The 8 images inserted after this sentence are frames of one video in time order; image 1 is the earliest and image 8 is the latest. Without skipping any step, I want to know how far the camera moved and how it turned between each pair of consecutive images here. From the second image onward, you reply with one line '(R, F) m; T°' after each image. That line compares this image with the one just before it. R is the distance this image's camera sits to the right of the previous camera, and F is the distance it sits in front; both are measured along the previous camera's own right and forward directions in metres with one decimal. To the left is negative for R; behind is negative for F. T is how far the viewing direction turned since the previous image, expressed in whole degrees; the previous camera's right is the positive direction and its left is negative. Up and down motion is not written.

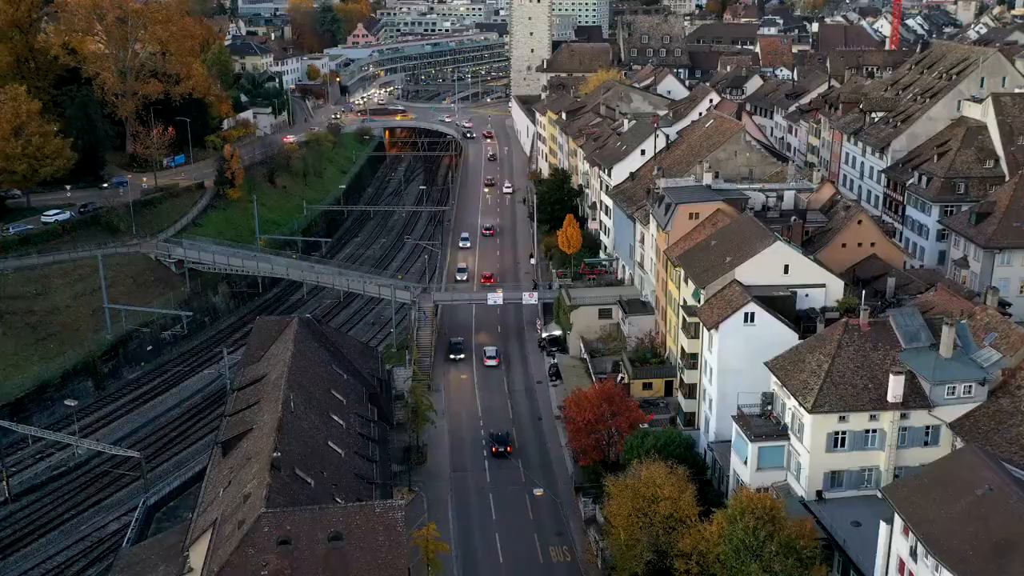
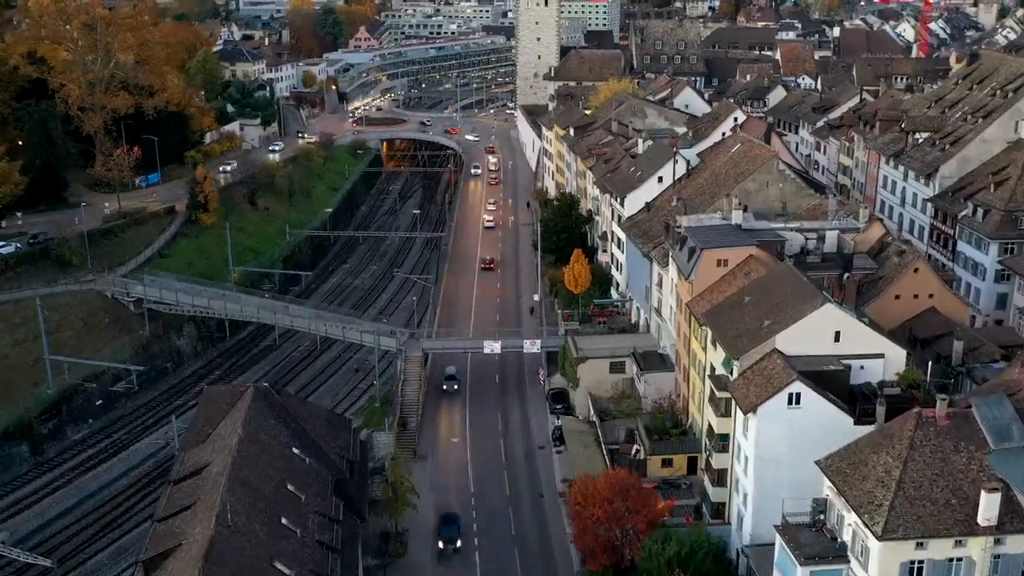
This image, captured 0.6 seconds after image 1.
(+0.5, +7.5) m; 0°
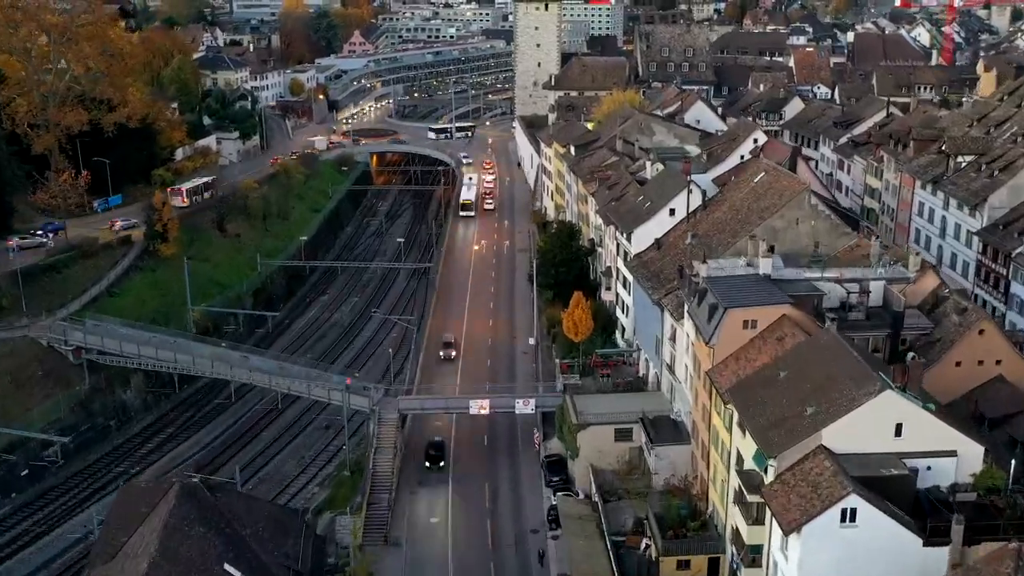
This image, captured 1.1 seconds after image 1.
(+0.6, +7.3) m; 0°
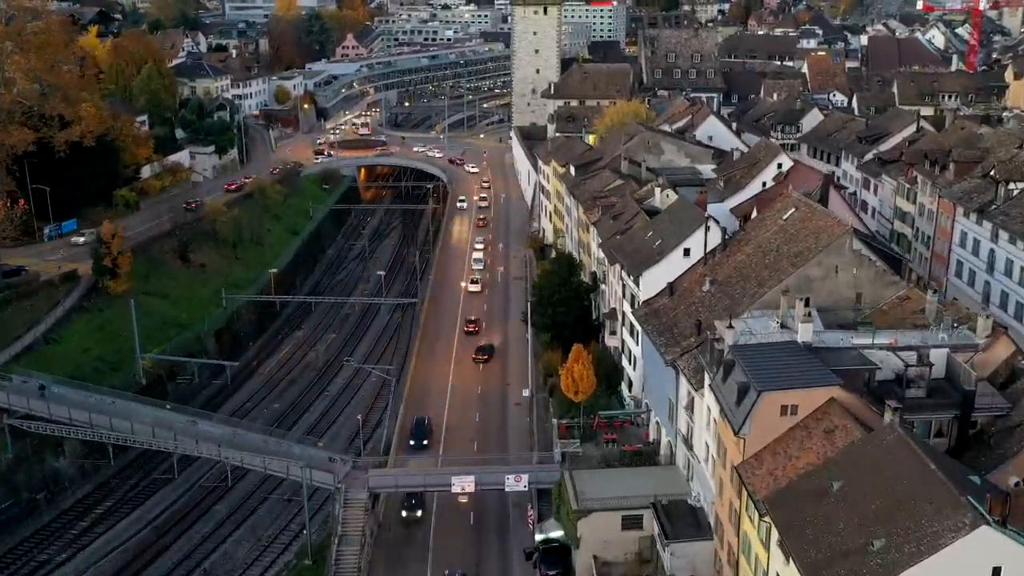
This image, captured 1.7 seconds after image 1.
(+0.5, +7.0) m; 0°
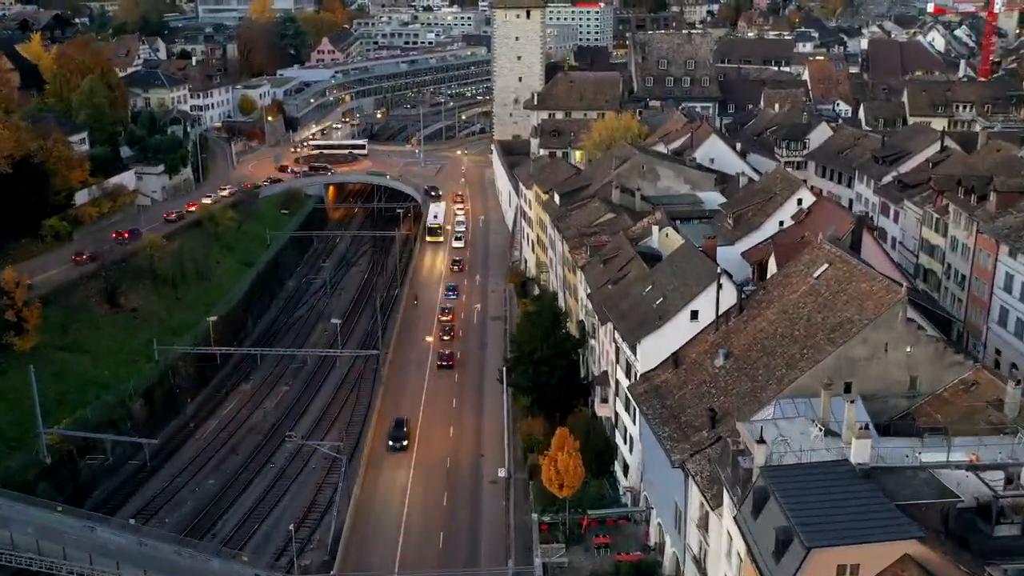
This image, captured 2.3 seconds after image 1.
(+0.7, +8.1) m; +1°
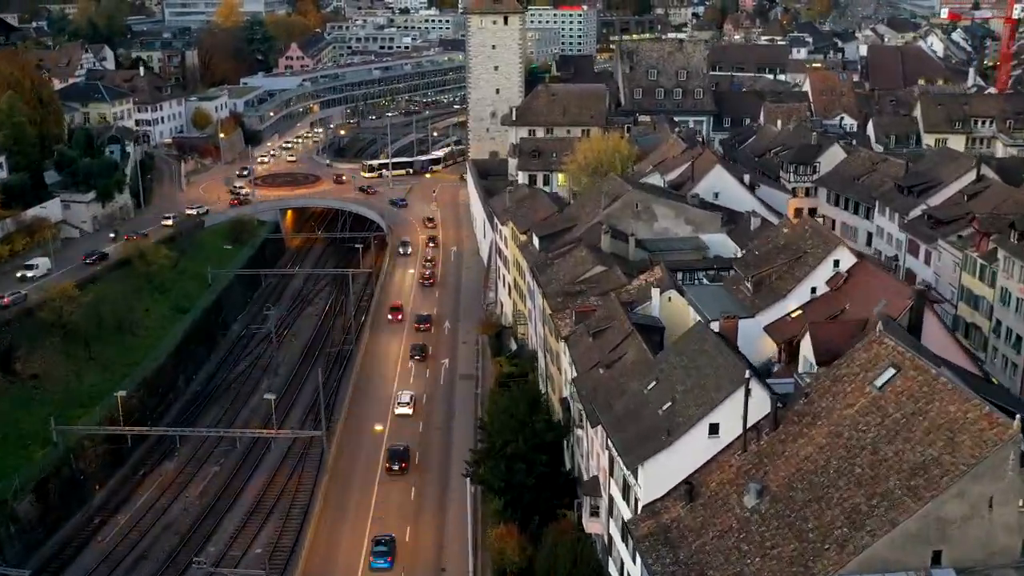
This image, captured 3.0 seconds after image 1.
(+0.6, +9.0) m; +1°
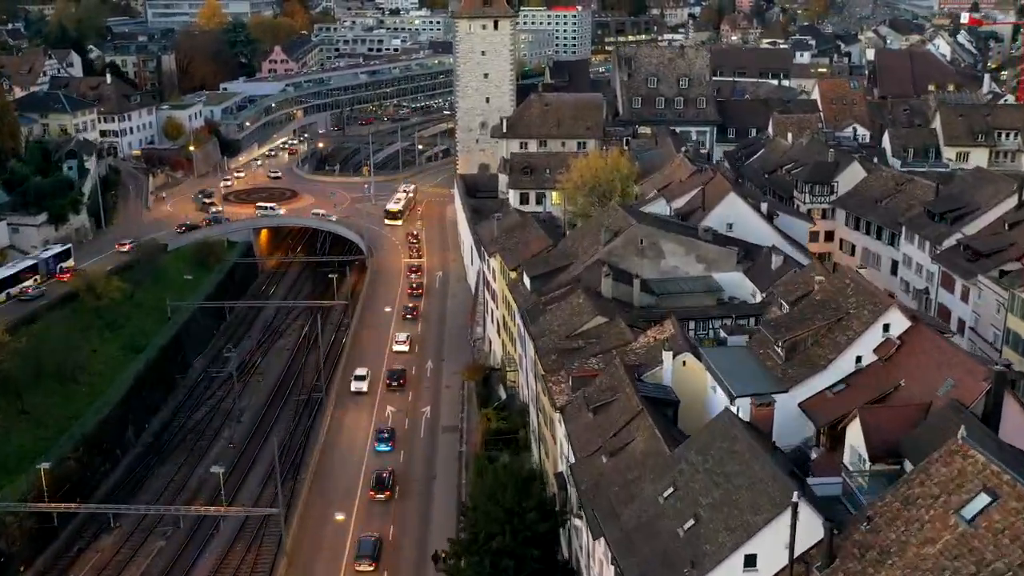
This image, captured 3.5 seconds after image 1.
(+0.3, +6.1) m; 0°
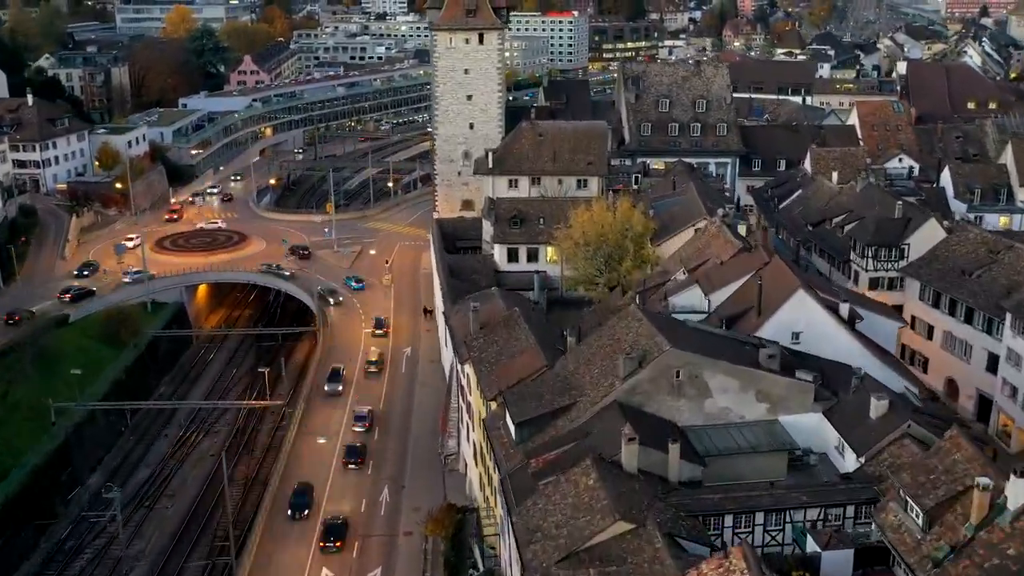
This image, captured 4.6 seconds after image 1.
(+0.5, +13.9) m; 0°
